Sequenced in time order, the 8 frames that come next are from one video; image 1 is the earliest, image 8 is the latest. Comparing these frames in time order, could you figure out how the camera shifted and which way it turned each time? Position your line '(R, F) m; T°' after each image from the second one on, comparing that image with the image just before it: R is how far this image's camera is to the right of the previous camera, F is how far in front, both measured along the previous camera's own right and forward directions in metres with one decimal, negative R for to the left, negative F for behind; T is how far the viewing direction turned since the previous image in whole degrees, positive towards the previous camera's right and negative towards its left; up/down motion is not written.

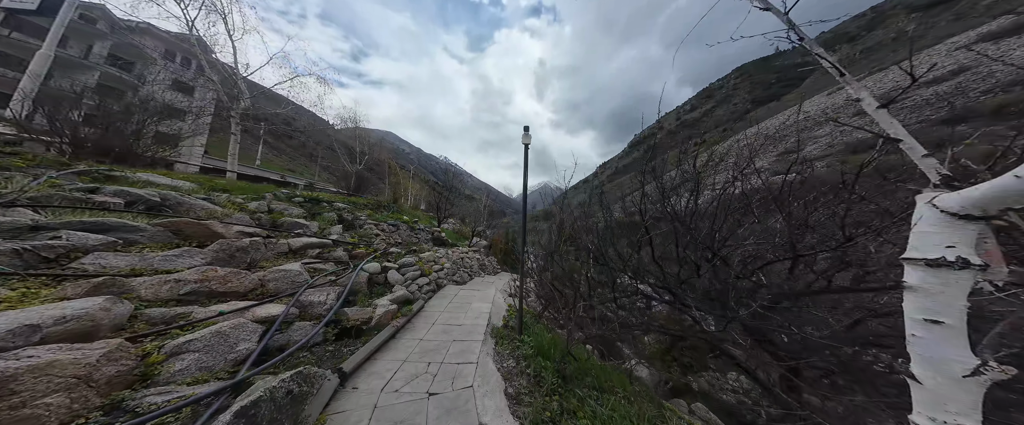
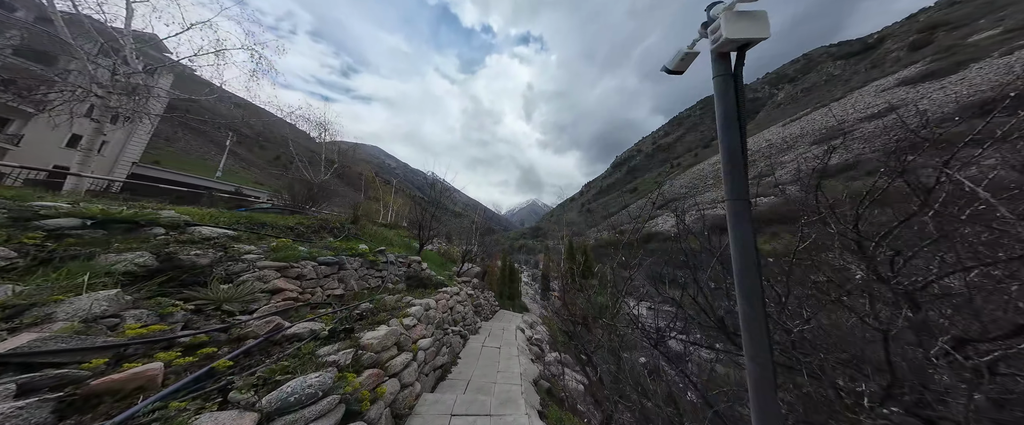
(-0.1, 0.0) m; +4°
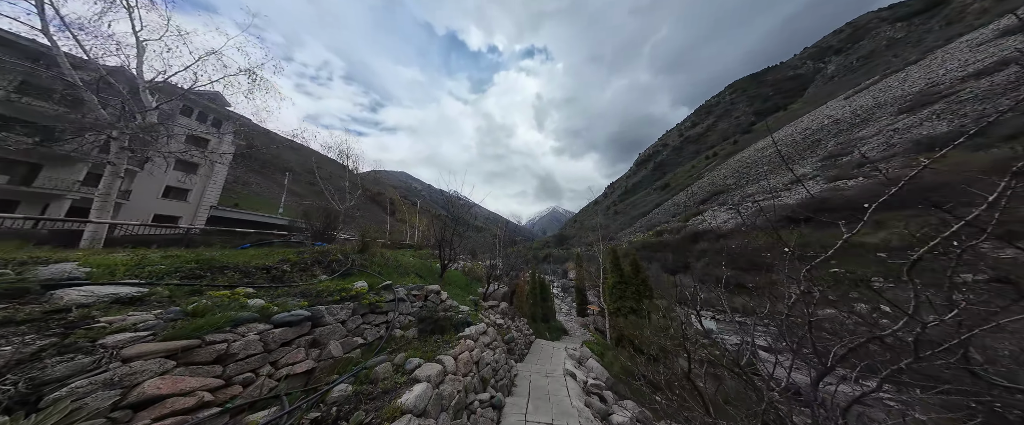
(0.0, +0.1) m; -5°
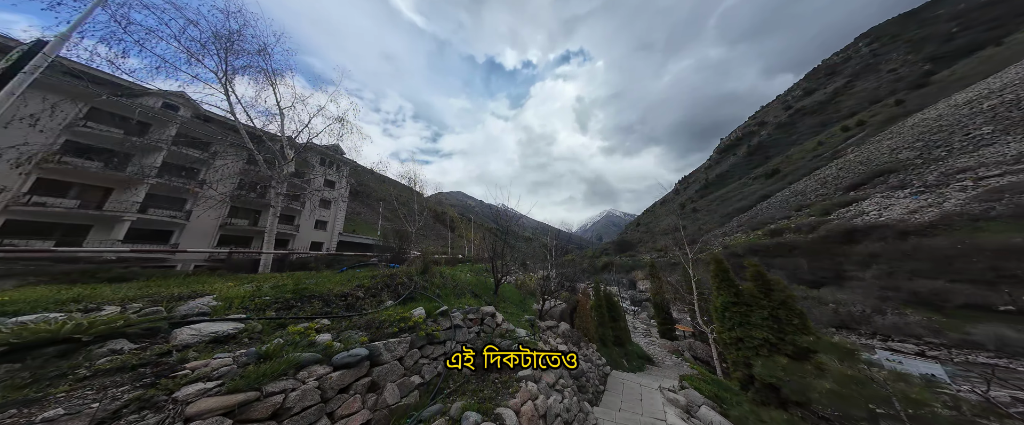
(-0.2, +0.2) m; -11°
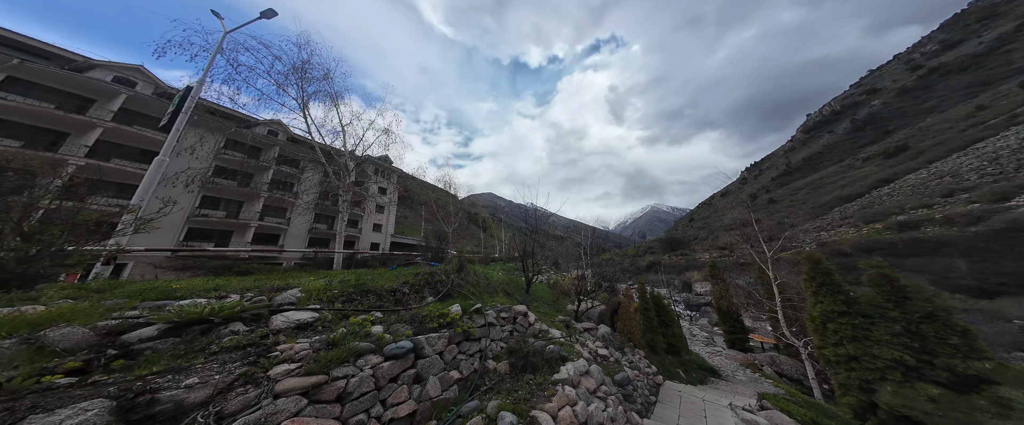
(-0.2, +0.1) m; -7°
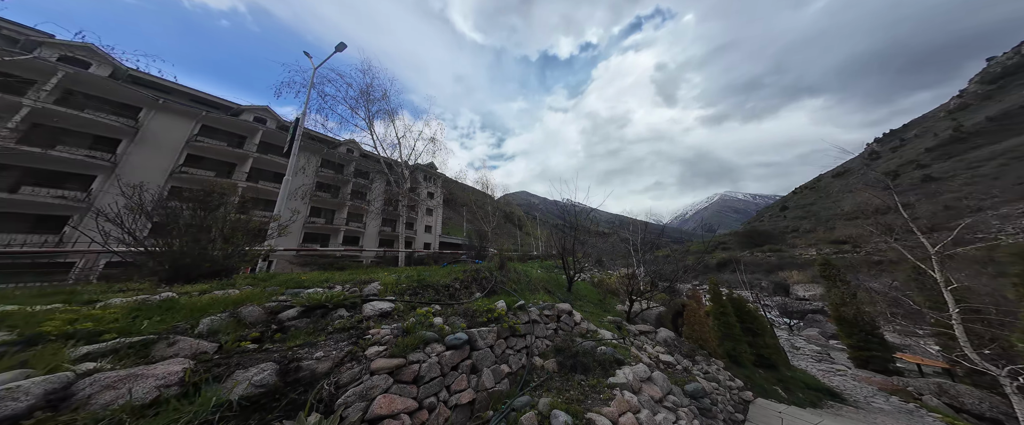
(-0.4, +0.2) m; -9°
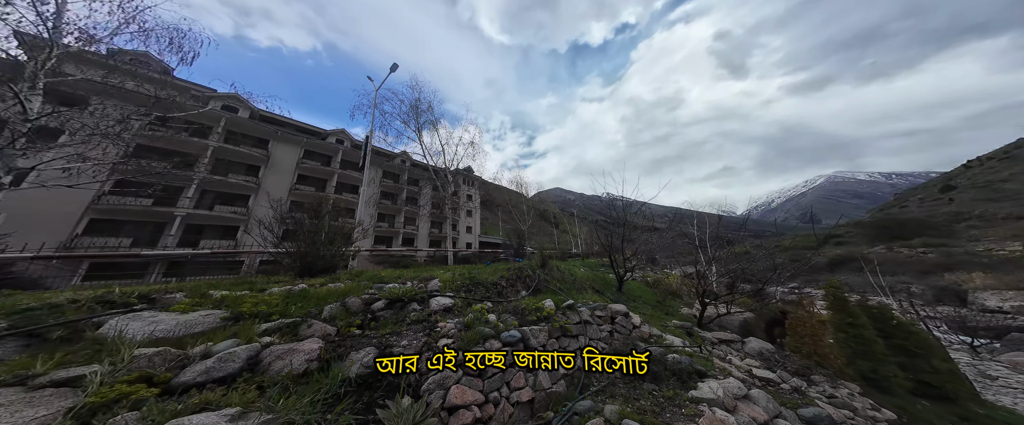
(-0.5, +0.1) m; -10°
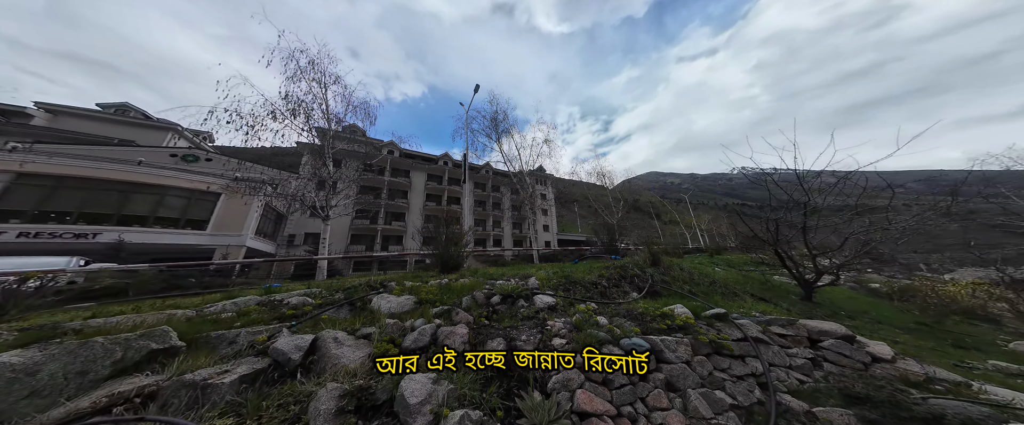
(-1.3, +0.2) m; -25°
